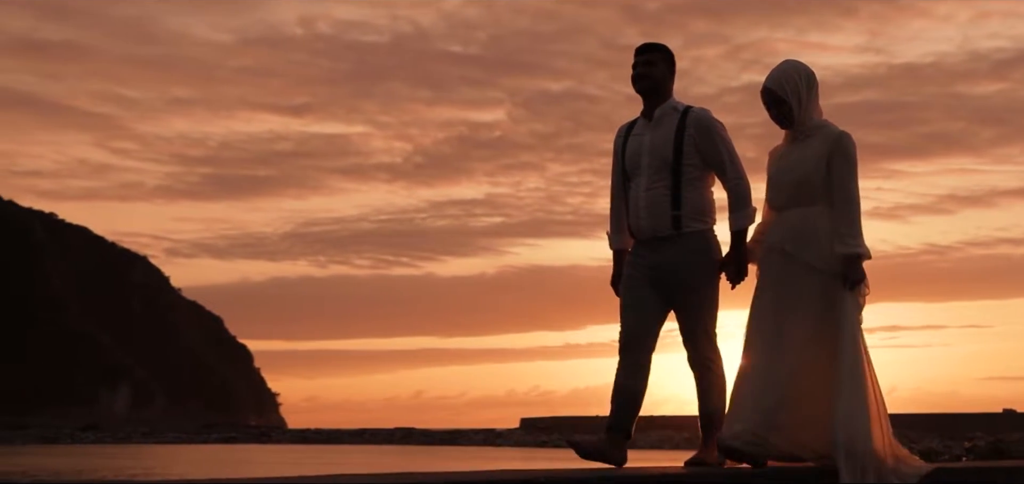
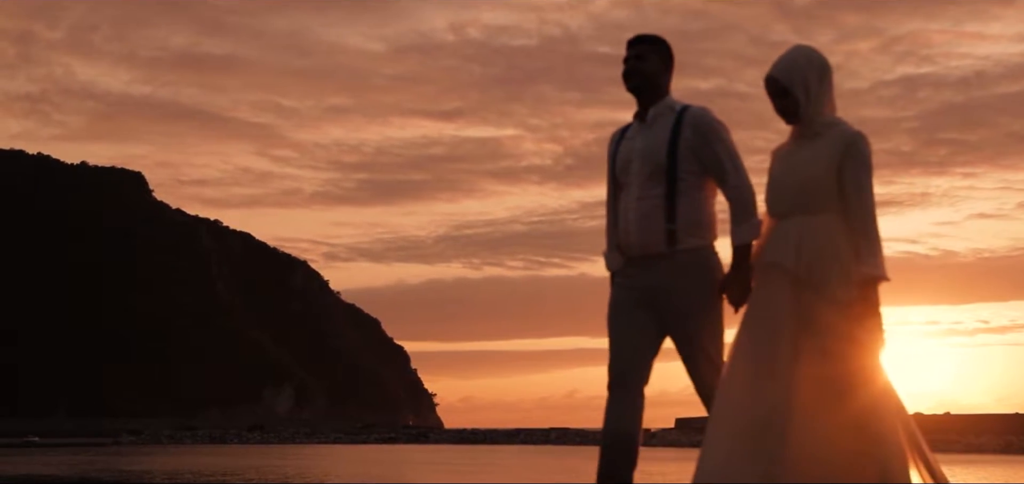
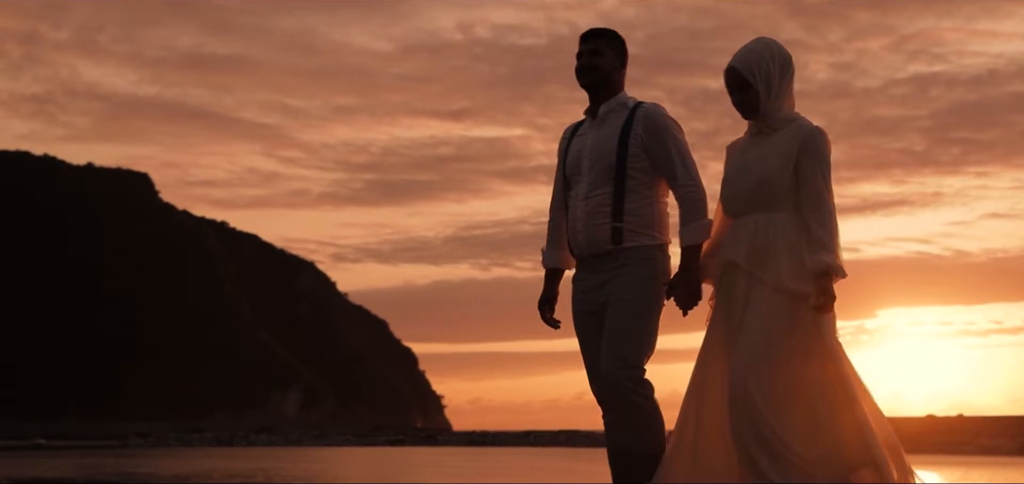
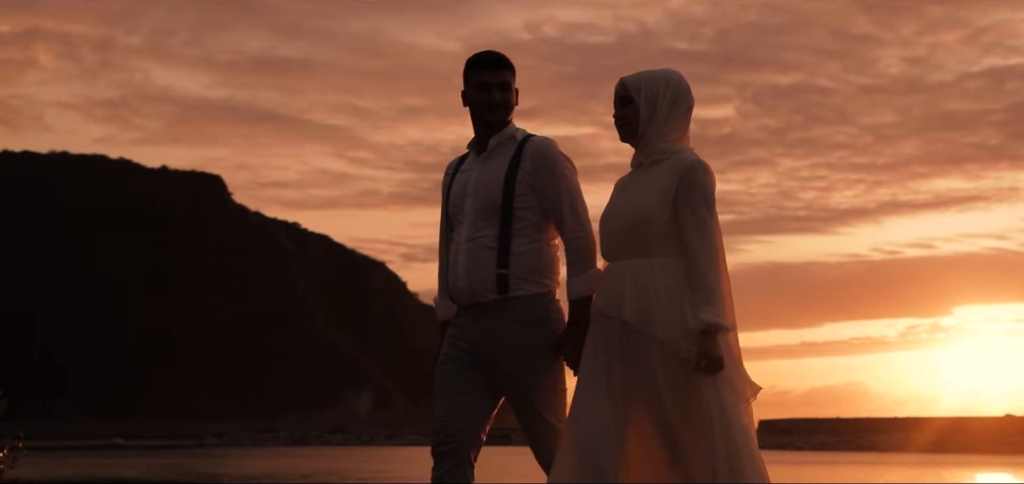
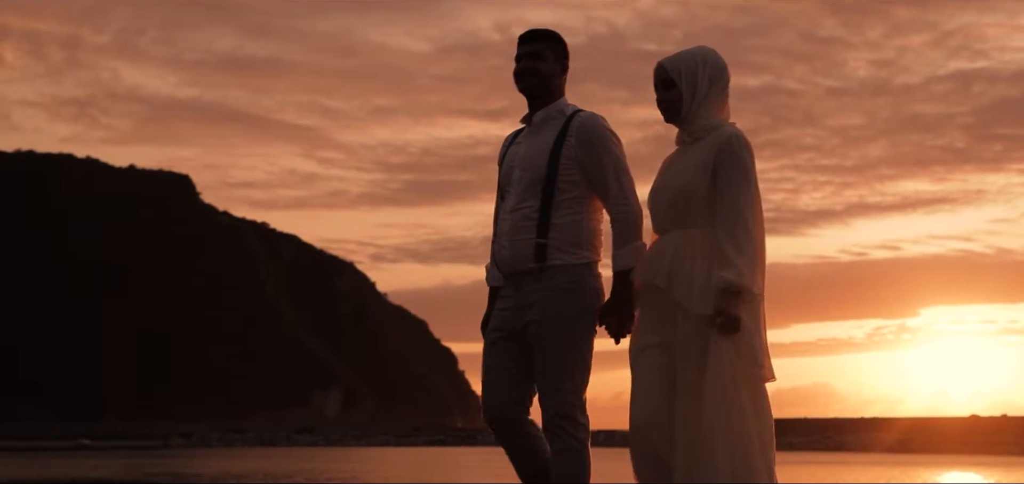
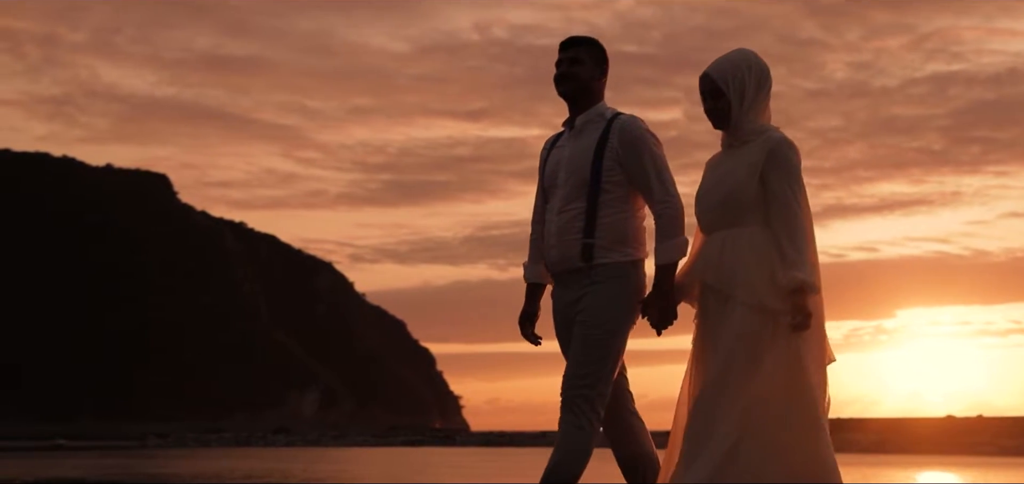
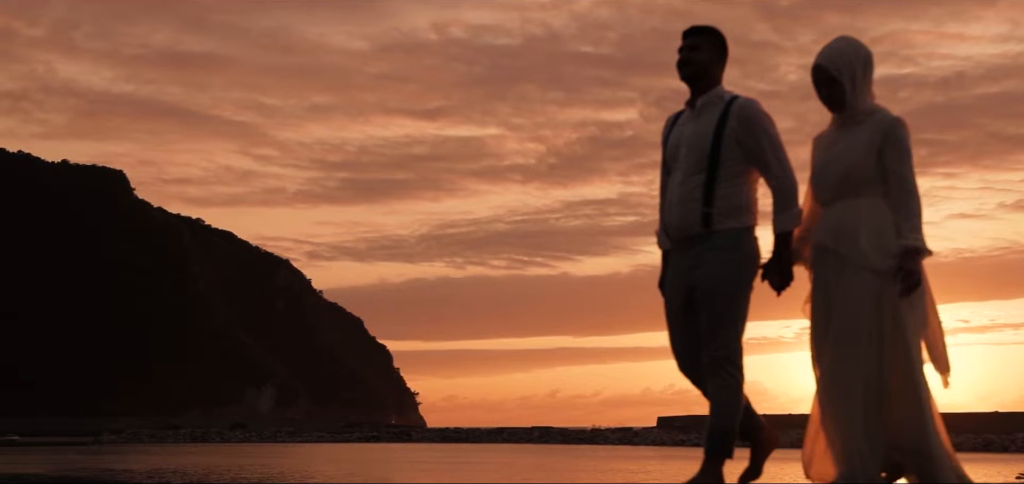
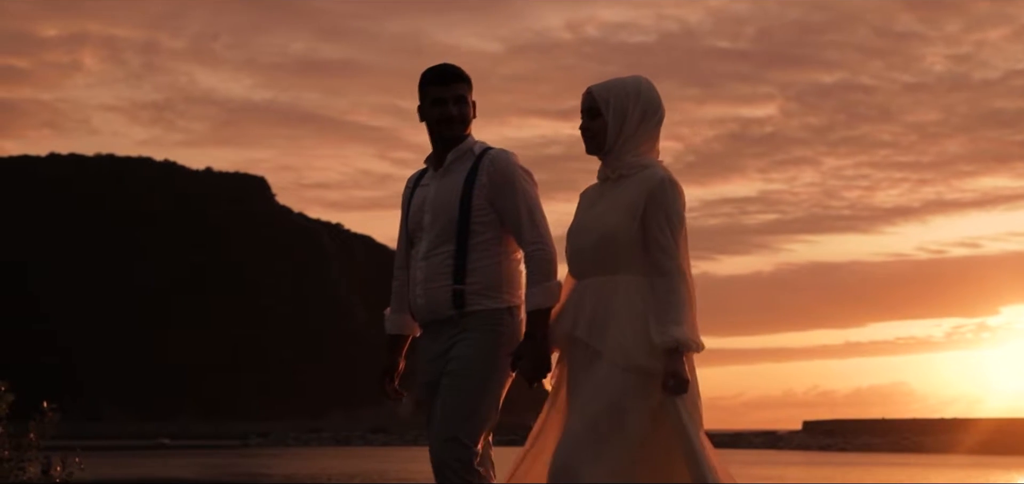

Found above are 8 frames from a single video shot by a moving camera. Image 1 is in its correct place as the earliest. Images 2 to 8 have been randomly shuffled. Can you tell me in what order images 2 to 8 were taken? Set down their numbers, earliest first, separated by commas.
7, 2, 3, 6, 5, 4, 8
